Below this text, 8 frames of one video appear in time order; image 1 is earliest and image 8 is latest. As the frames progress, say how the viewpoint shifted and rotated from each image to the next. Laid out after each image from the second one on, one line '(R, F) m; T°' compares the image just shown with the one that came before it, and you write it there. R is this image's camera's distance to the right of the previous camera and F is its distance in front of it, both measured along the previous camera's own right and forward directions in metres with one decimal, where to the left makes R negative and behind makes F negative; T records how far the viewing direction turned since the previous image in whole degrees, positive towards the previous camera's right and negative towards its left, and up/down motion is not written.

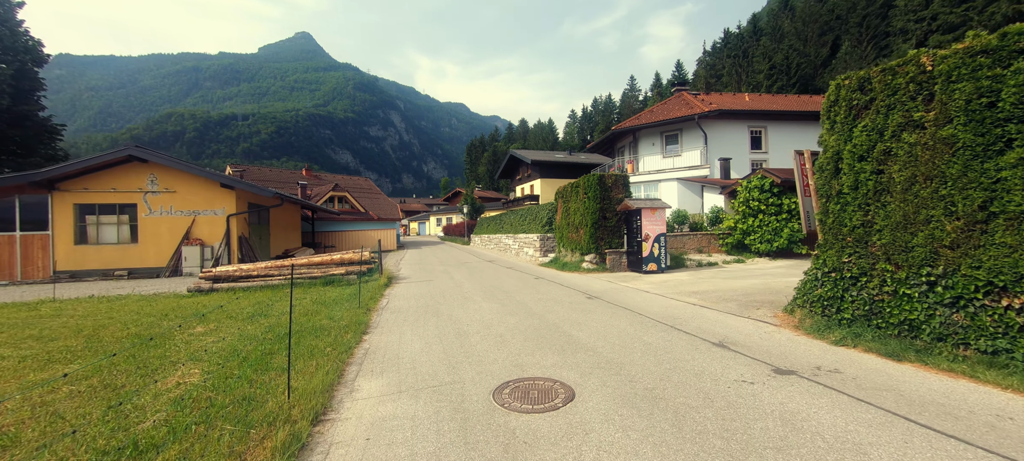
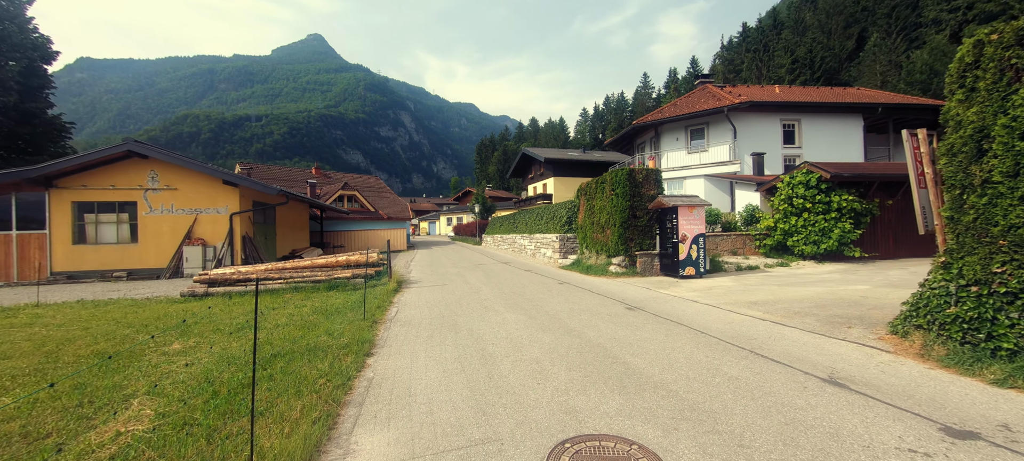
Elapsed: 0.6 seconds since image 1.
(-0.3, +1.0) m; -1°
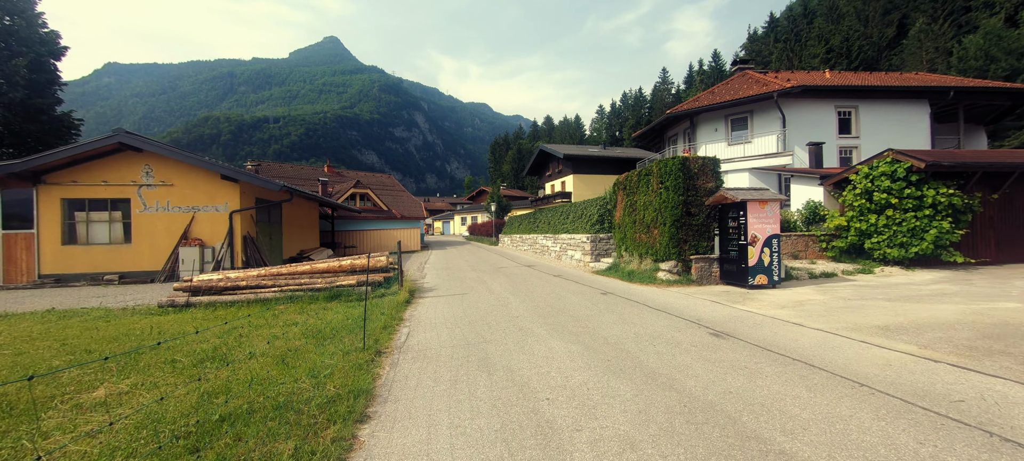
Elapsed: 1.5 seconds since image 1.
(-0.4, +1.6) m; -2°
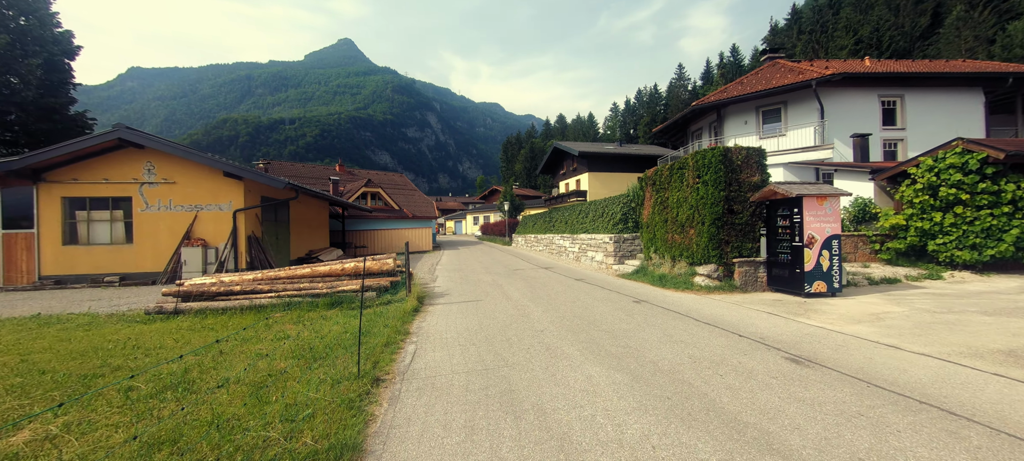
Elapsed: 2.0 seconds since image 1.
(-0.2, +0.9) m; -2°
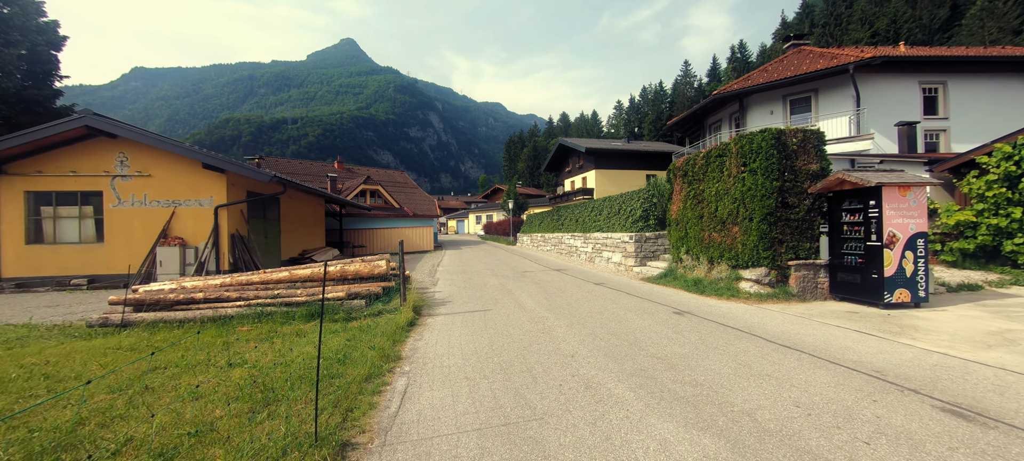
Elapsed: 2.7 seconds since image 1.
(-0.2, +1.2) m; 0°
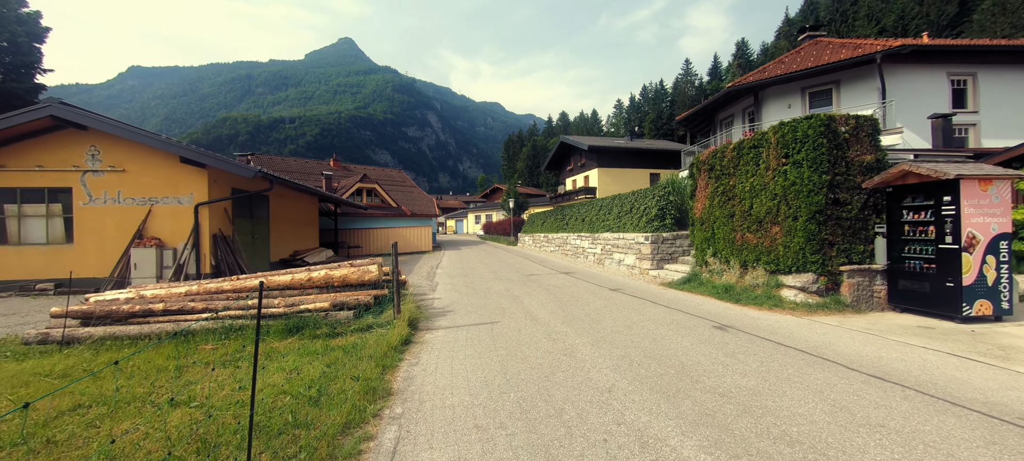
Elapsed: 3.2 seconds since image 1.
(-0.2, +0.9) m; 0°
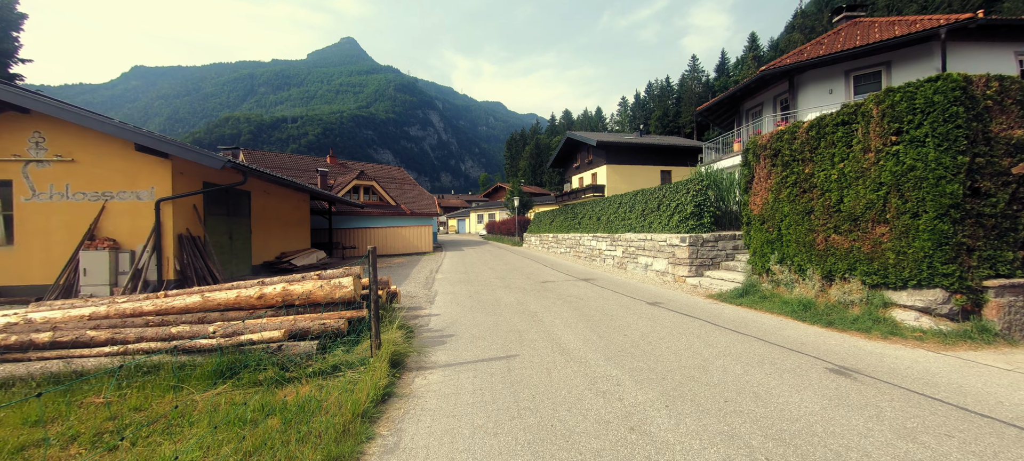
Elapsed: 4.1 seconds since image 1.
(-0.2, +1.6) m; 0°
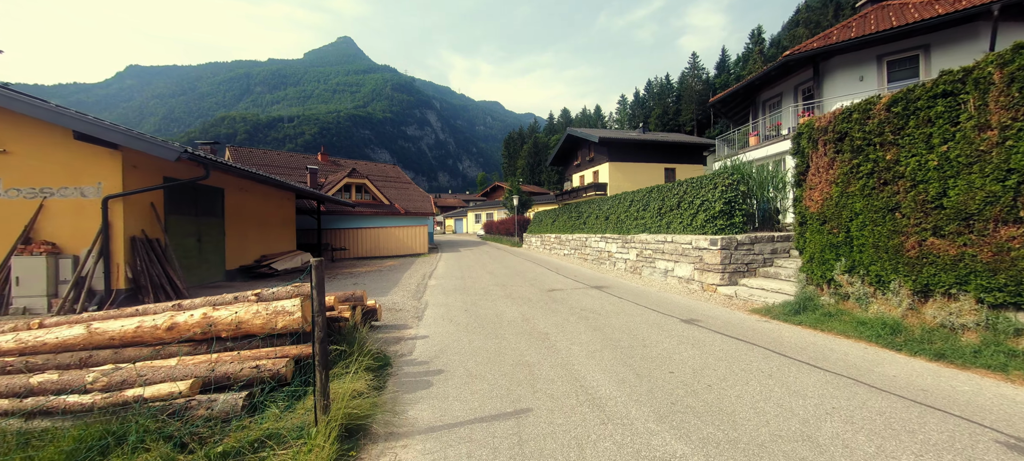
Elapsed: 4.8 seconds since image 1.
(-0.1, +1.2) m; 0°
